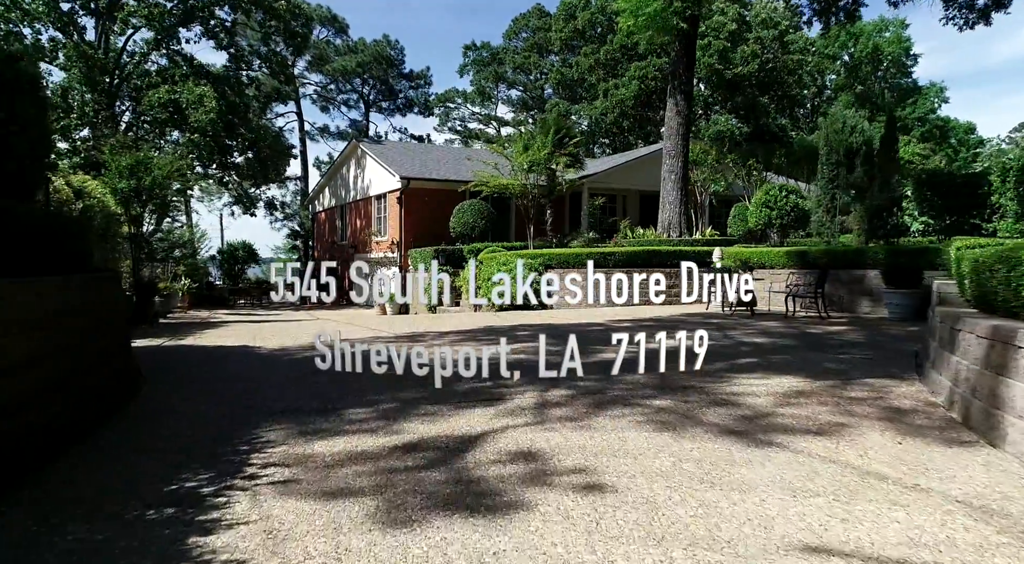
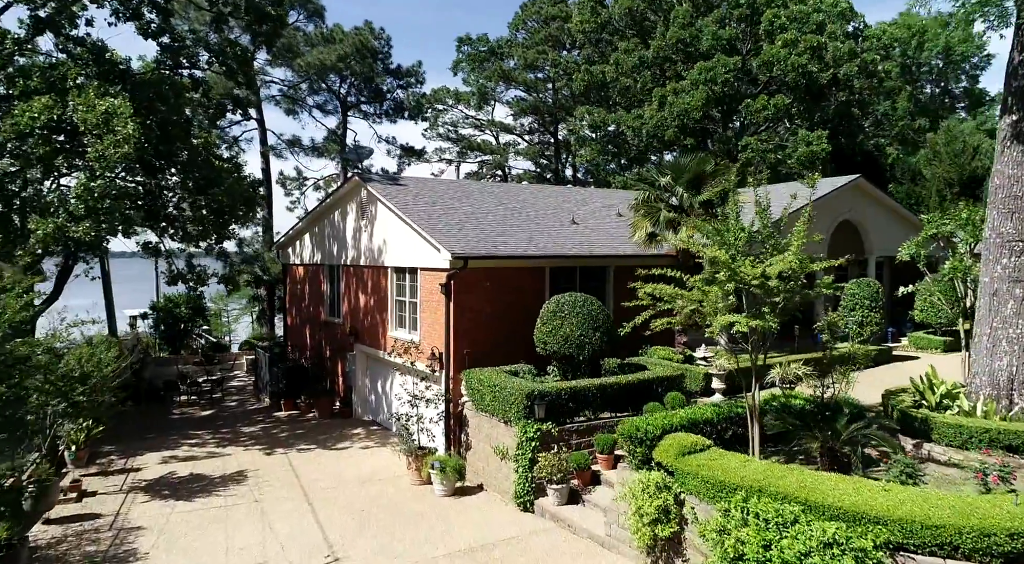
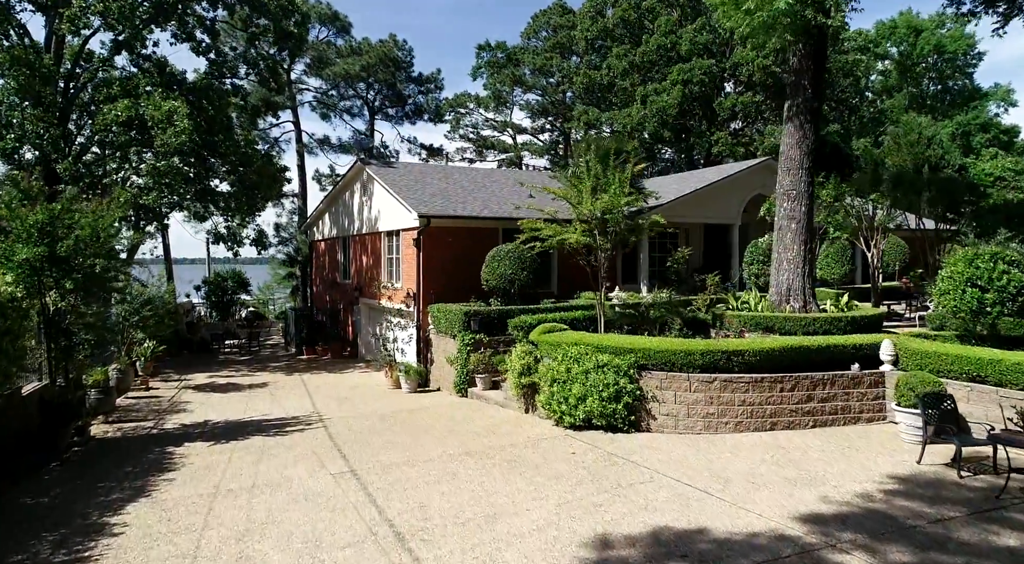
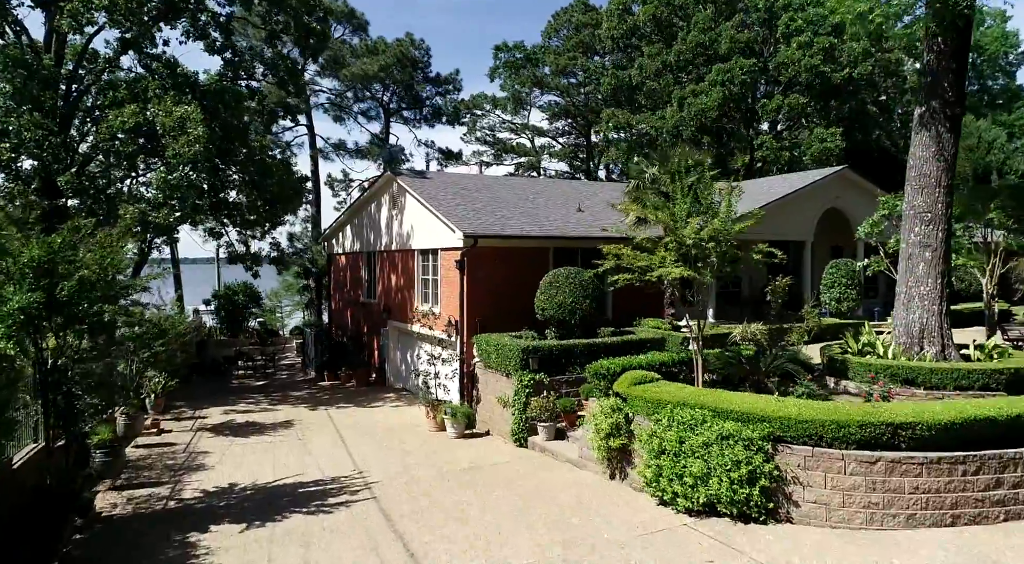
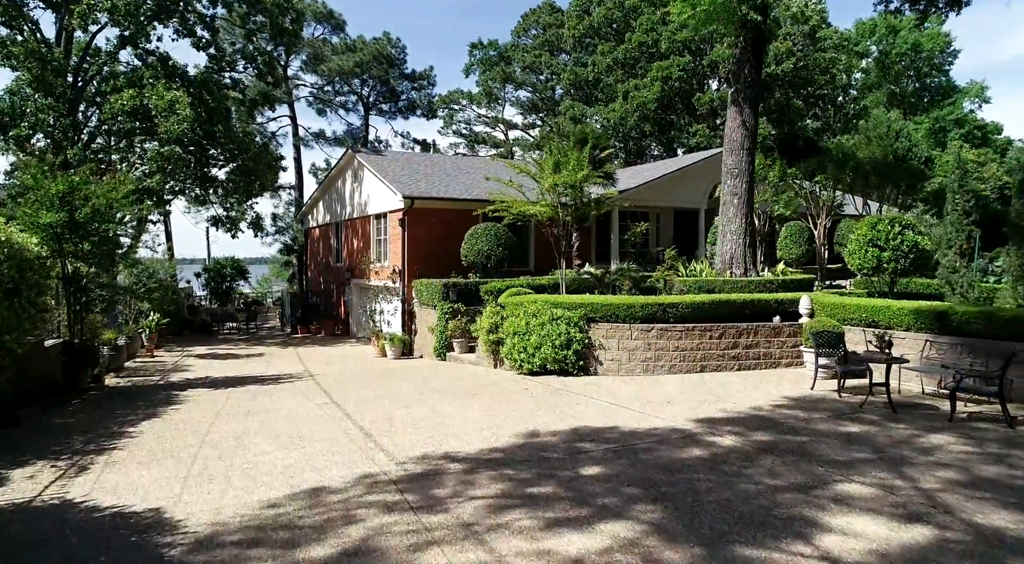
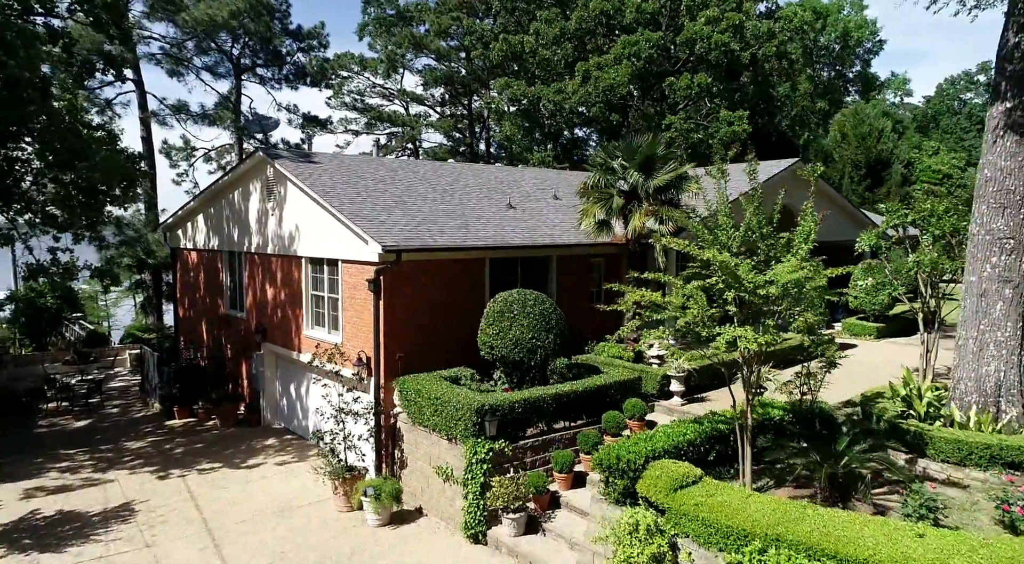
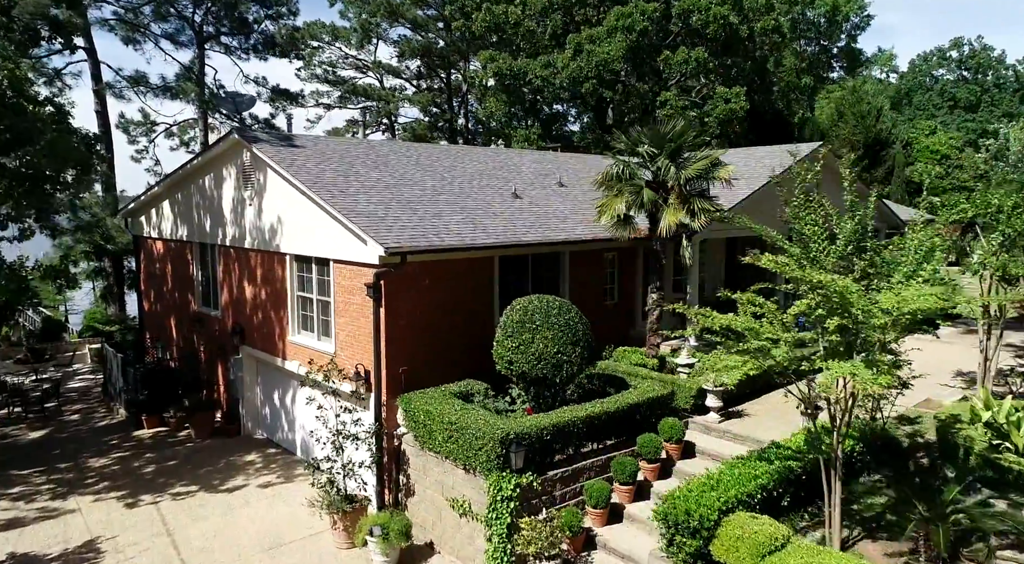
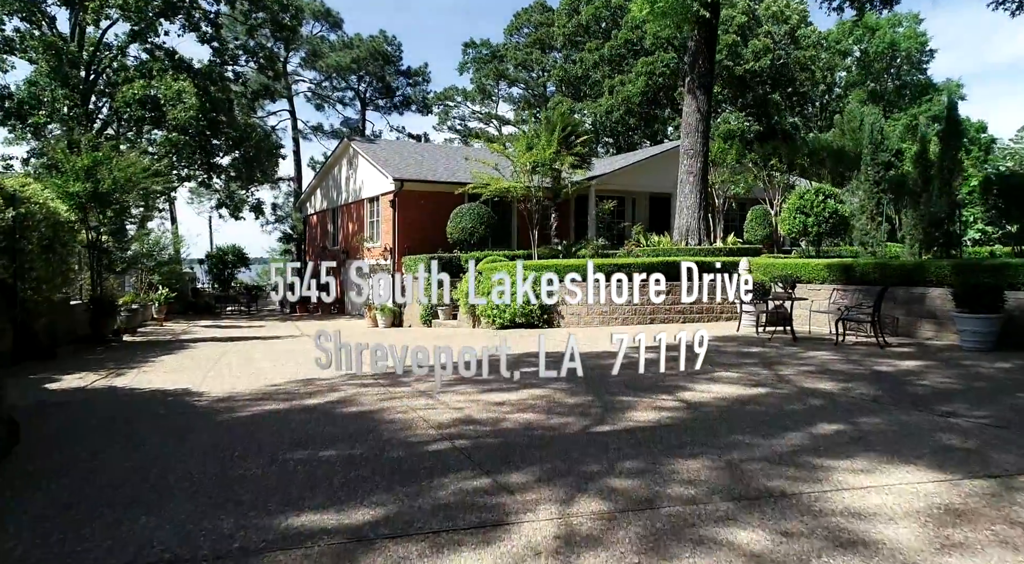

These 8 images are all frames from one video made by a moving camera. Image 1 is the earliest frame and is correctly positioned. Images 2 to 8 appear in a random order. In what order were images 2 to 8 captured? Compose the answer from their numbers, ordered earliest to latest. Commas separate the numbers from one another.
8, 5, 3, 4, 2, 6, 7
